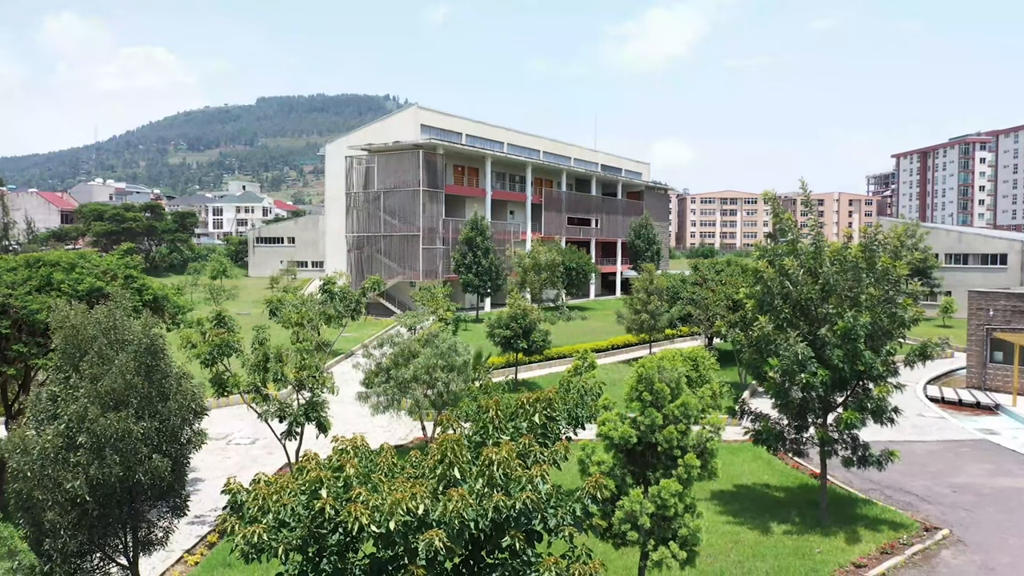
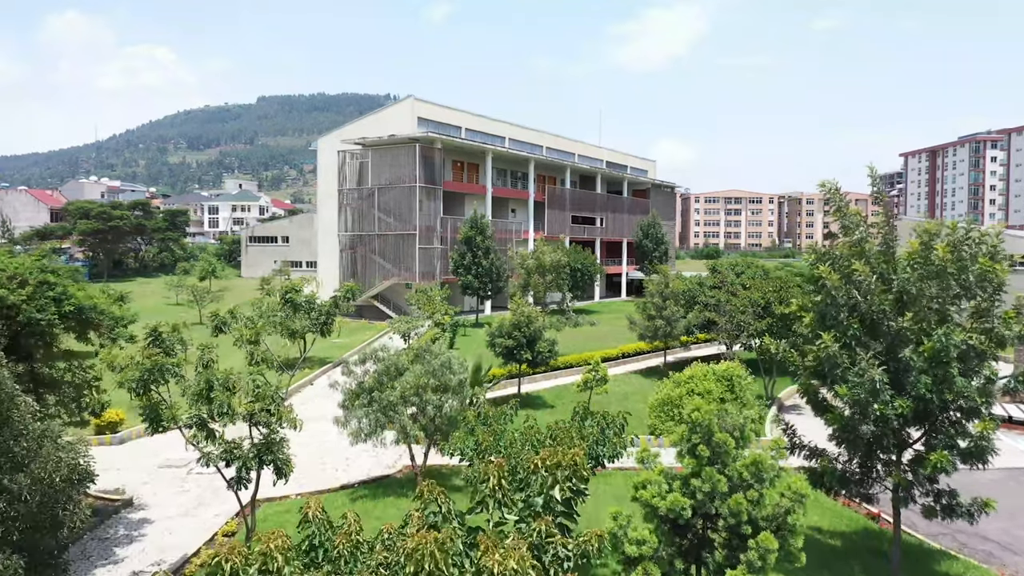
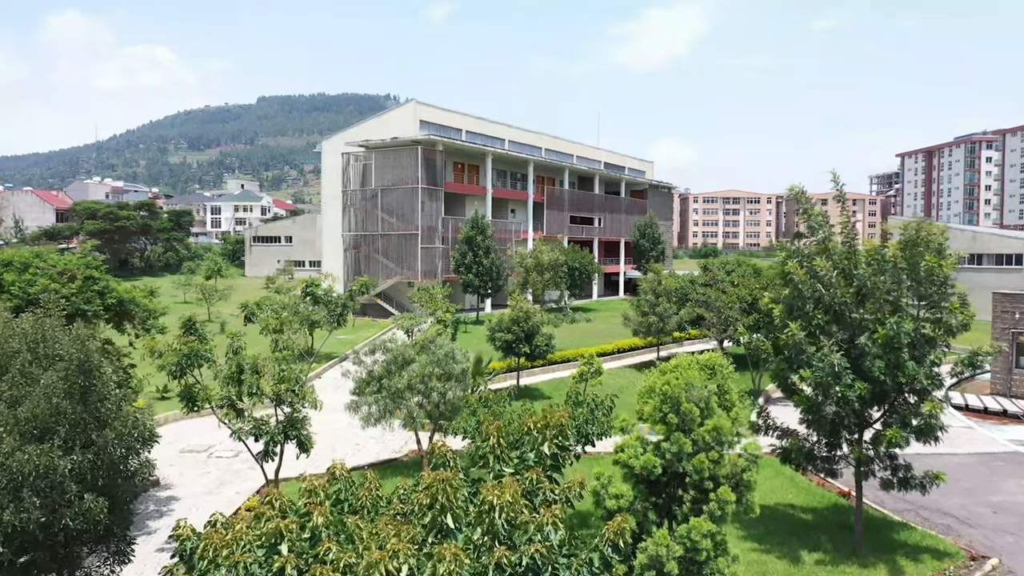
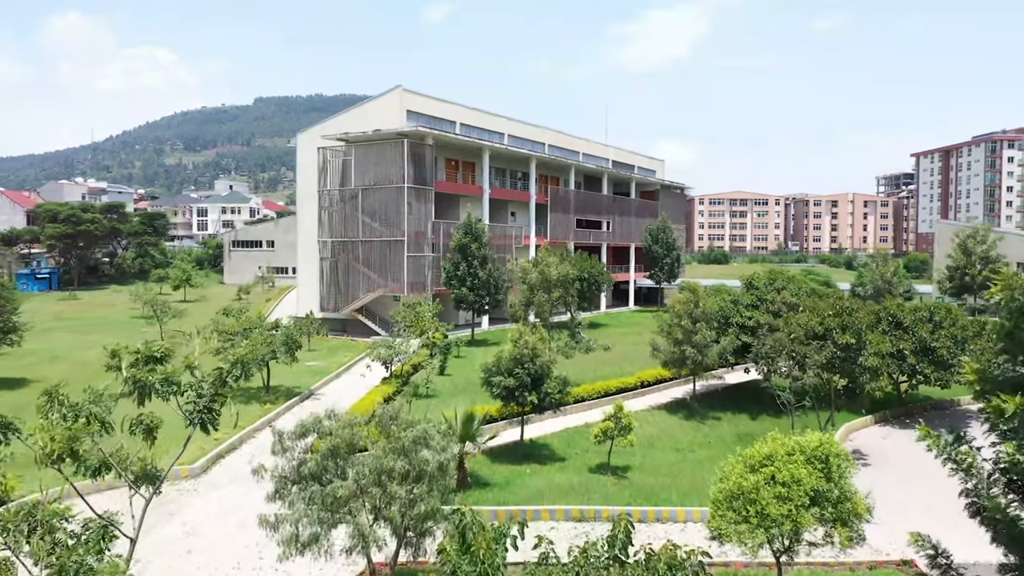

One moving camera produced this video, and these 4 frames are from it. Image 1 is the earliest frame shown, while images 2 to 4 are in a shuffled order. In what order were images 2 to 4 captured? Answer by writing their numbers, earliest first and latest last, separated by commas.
3, 2, 4
